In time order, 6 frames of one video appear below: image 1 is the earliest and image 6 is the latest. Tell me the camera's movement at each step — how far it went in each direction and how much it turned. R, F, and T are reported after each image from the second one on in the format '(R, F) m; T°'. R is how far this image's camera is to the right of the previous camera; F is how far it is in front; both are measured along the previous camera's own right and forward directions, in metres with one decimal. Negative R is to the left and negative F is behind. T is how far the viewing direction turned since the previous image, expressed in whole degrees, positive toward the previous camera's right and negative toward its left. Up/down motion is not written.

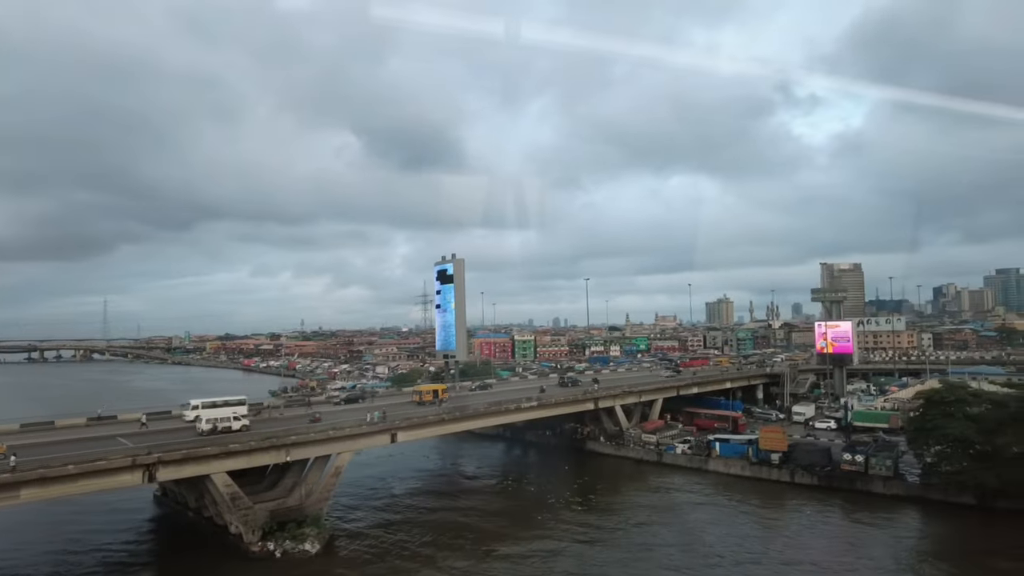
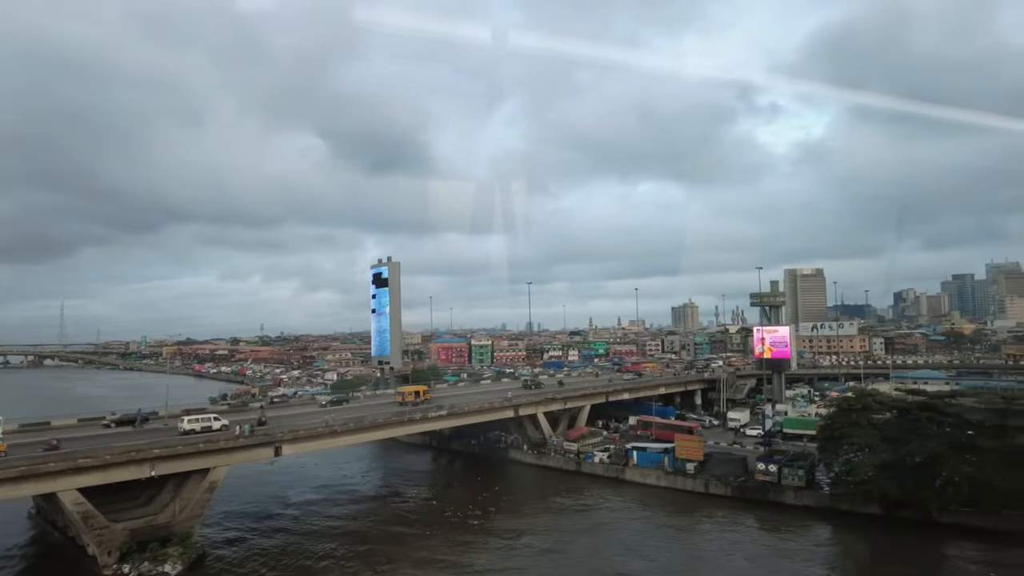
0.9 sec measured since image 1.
(+1.6, +0.6) m; +2°
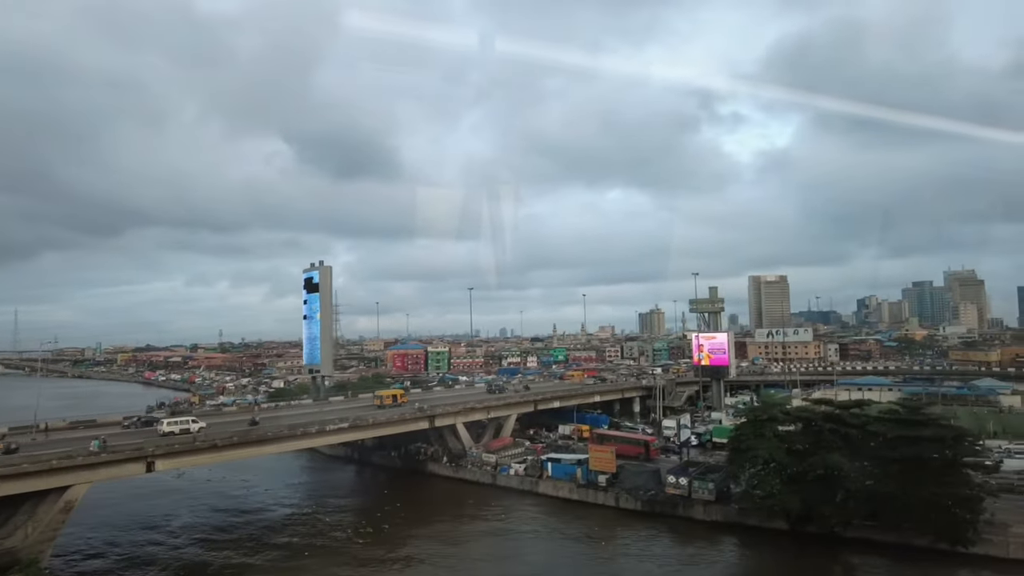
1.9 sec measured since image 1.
(+1.6, +0.7) m; +2°
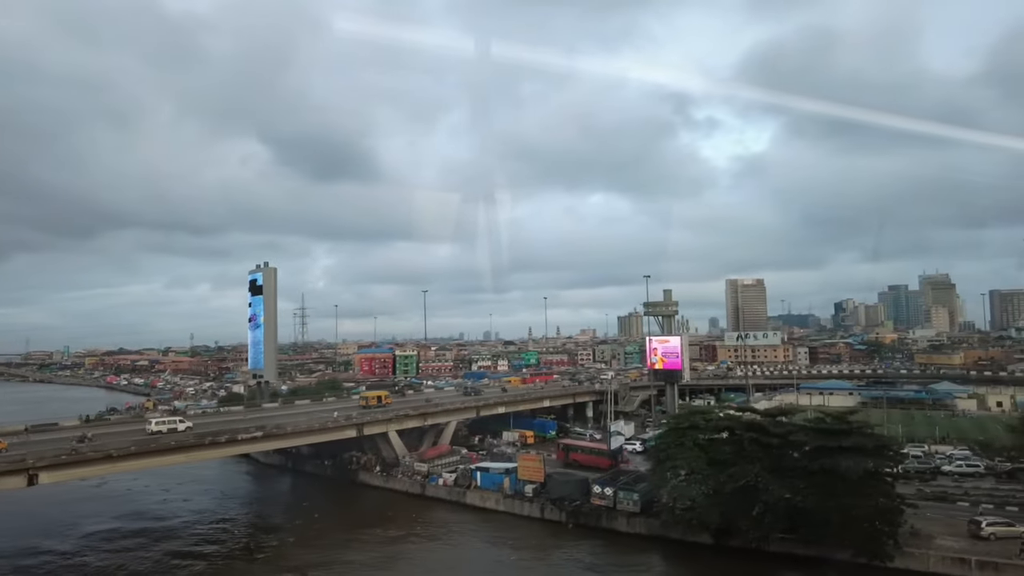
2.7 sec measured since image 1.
(+1.4, +0.7) m; +1°
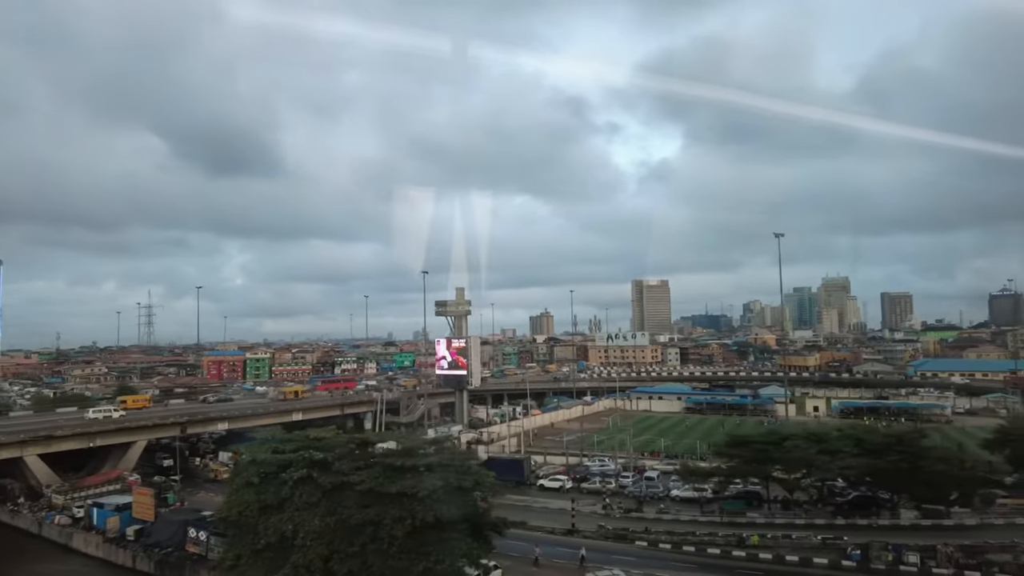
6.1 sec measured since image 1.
(+6.1, +2.6) m; +6°
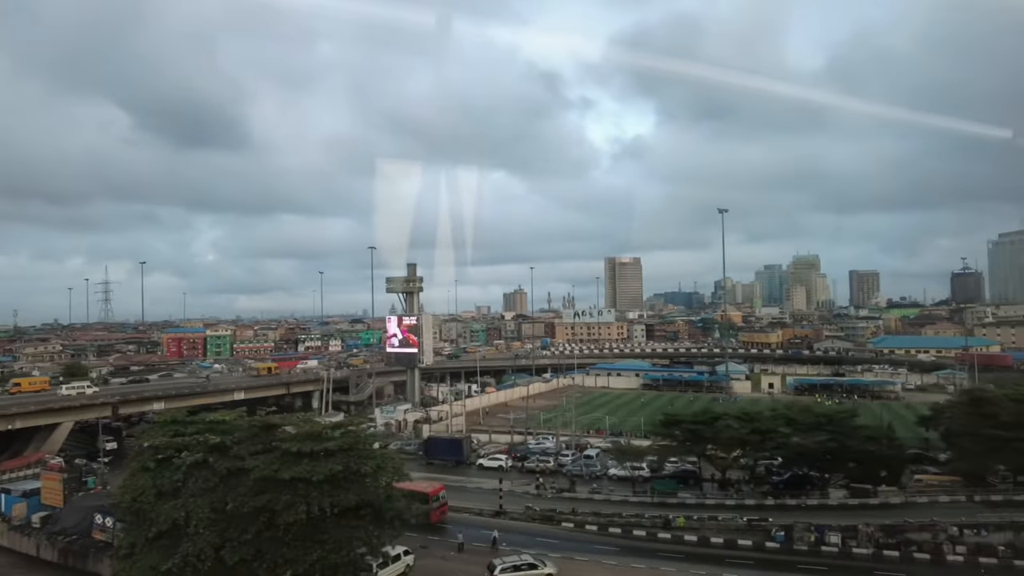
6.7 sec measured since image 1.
(+0.9, +0.4) m; +2°
